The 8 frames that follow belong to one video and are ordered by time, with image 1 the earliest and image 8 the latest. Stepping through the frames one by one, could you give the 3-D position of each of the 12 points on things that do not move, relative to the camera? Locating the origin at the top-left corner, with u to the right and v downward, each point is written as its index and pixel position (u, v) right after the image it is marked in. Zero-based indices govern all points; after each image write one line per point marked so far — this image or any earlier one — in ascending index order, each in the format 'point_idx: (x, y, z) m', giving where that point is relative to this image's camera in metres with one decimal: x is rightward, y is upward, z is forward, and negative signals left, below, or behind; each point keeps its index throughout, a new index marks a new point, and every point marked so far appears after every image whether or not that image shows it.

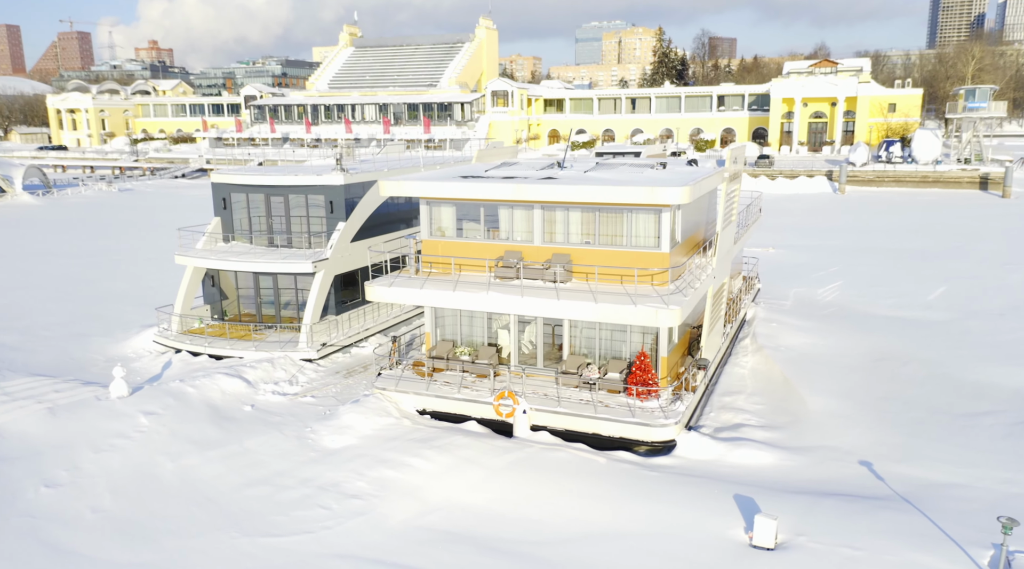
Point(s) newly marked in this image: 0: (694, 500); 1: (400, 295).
0: (+3.0, -3.6, +13.9) m
1: (-2.4, -0.2, +17.6) m
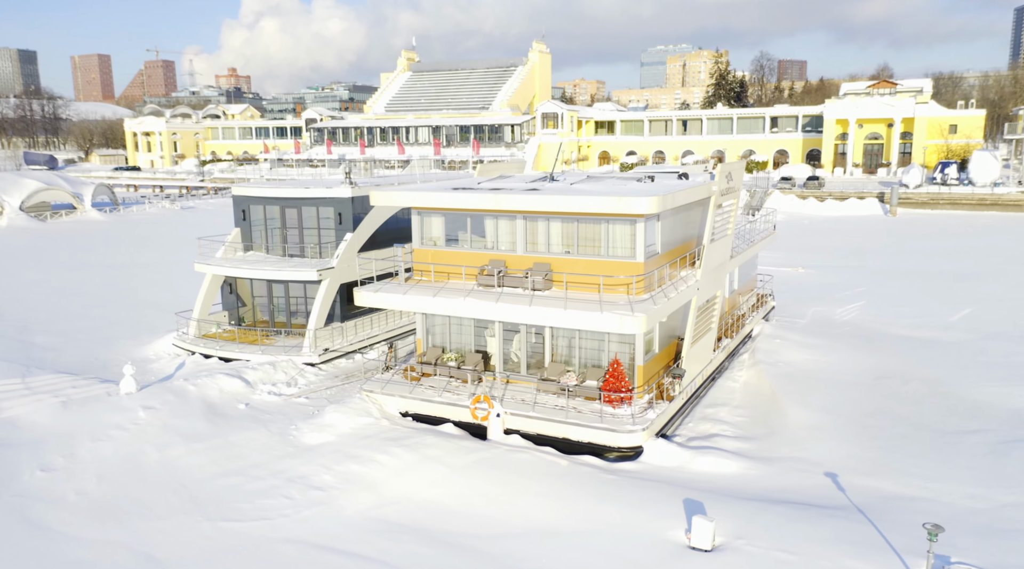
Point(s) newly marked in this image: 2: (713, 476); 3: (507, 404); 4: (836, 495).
0: (+2.2, -3.7, +14.1) m
1: (-2.8, -0.3, +18.3) m
2: (+3.7, -3.6, +15.5) m
3: (-0.1, -2.5, +17.8) m
4: (+5.7, -3.7, +14.7) m
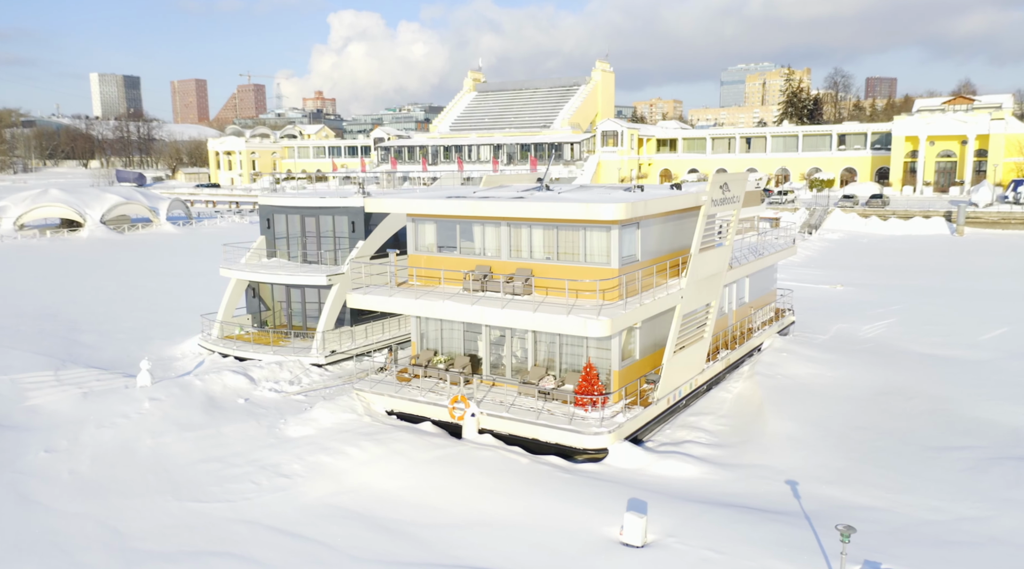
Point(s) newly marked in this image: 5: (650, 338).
0: (+1.3, -3.7, +14.4) m
1: (-3.2, -0.4, +19.2) m
2: (+2.9, -3.7, +15.6) m
3: (-0.6, -2.6, +18.3) m
4: (+4.9, -3.8, +14.6) m
5: (+3.2, -1.2, +19.4) m
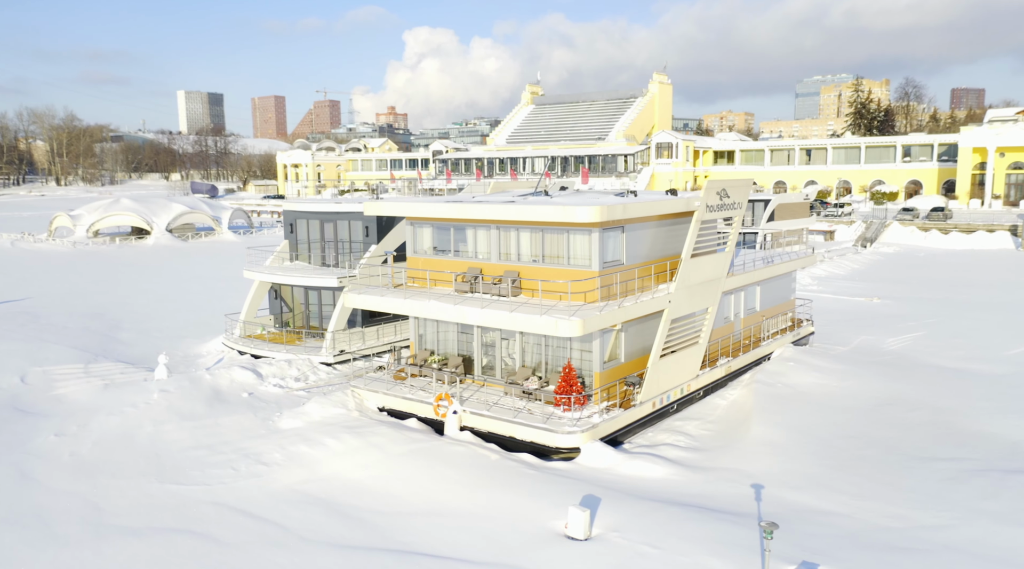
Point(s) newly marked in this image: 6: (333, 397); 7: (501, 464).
0: (+0.6, -3.7, +14.7) m
1: (-3.5, -0.4, +19.9) m
2: (+2.3, -3.7, +15.7) m
3: (-1.0, -2.7, +18.7) m
4: (+4.2, -3.8, +14.6) m
5: (+2.9, -1.3, +19.5) m
6: (-4.3, -2.7, +19.8) m
7: (-0.2, -3.5, +16.3) m
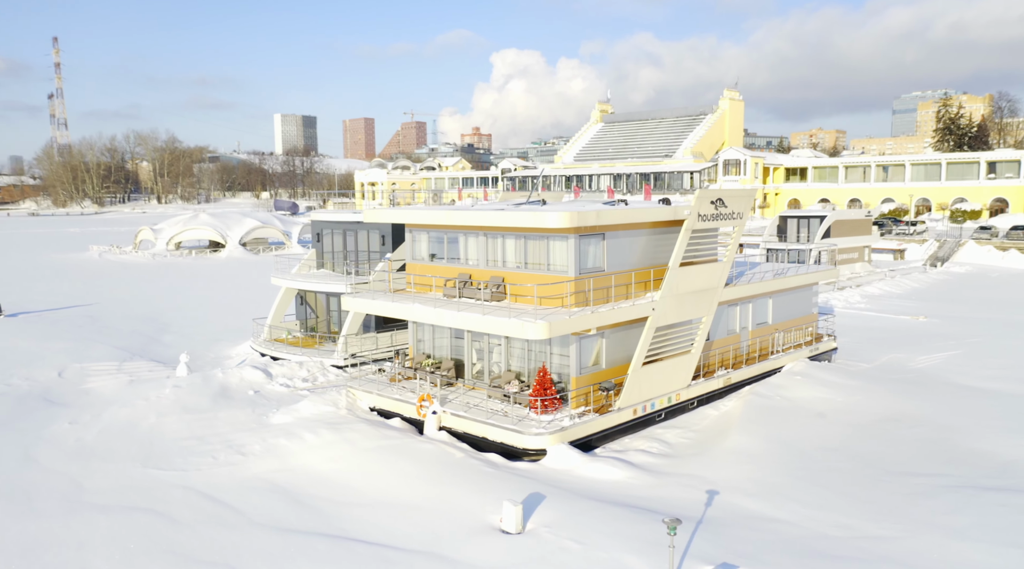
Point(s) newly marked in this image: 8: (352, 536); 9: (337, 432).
0: (-0.3, -3.7, +15.0) m
1: (-3.8, -0.5, +20.7) m
2: (+1.5, -3.7, +15.9) m
3: (-1.4, -2.8, +19.2) m
4: (+3.2, -3.9, +14.6) m
5: (+2.5, -1.5, +19.6) m
6: (-4.6, -2.8, +20.6) m
7: (-1.0, -3.6, +16.7) m
8: (-2.6, -4.1, +13.4) m
9: (-3.8, -3.2, +18.0) m
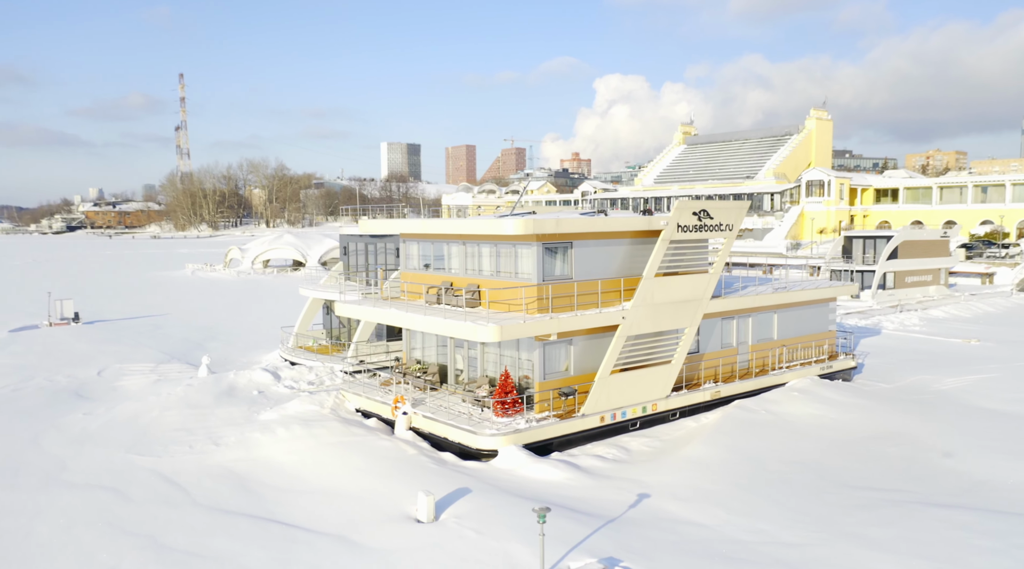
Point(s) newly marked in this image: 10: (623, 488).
0: (-1.6, -3.7, +15.6) m
1: (-4.2, -0.7, +21.8) m
2: (+0.3, -3.8, +16.2) m
3: (-2.1, -2.9, +19.9) m
4: (+1.9, -4.0, +14.7) m
5: (+1.9, -1.7, +19.8) m
6: (-5.1, -2.9, +21.7) m
7: (-2.0, -3.6, +17.3) m
8: (-4.1, -4.0, +14.3) m
9: (-4.6, -3.3, +19.0) m
10: (+2.1, -3.9, +15.8) m
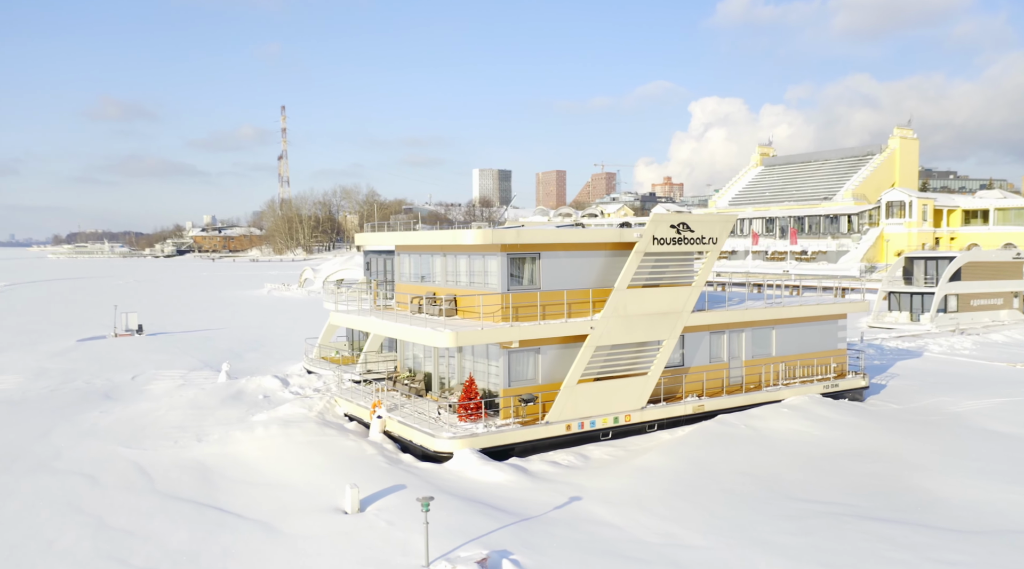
0: (-2.8, -3.8, +16.3) m
1: (-4.7, -1.0, +22.8) m
2: (-0.8, -3.9, +16.6) m
3: (-2.8, -3.1, +20.7) m
4: (+0.5, -4.0, +14.9) m
5: (+1.2, -1.9, +20.1) m
6: (-5.5, -3.2, +22.8) m
7: (-3.0, -3.8, +18.1) m
8: (-5.4, -4.0, +15.2) m
9: (-5.4, -3.4, +20.0) m
10: (+0.9, -4.0, +16.0) m
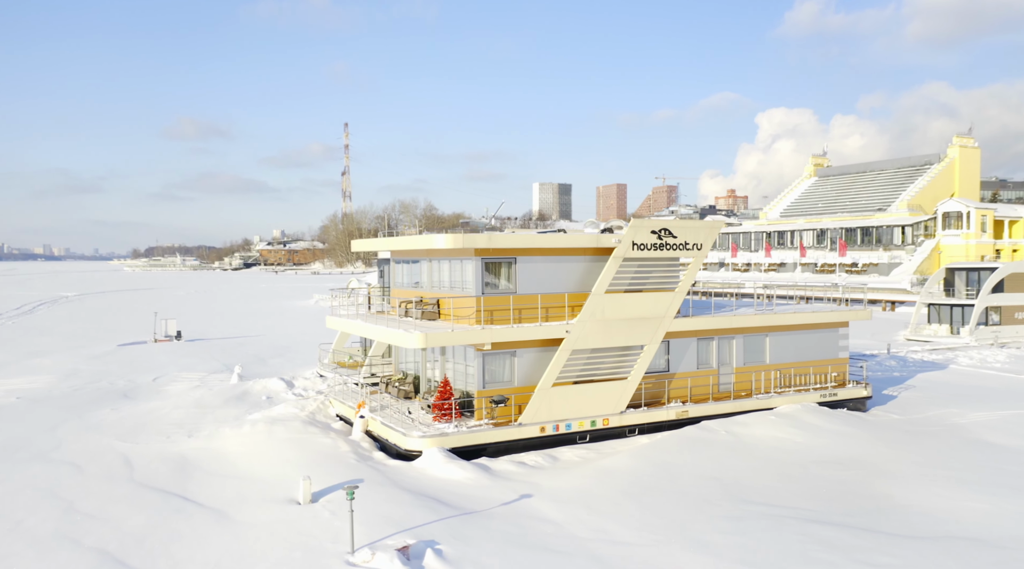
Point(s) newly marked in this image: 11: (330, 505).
0: (-3.6, -3.9, +16.8) m
1: (-5.0, -1.1, +23.5) m
2: (-1.7, -4.0, +17.0) m
3: (-3.3, -3.2, +21.2) m
4: (-0.5, -4.0, +15.2) m
5: (+0.6, -2.0, +20.4) m
6: (-5.9, -3.3, +23.6) m
7: (-3.7, -3.8, +18.6) m
8: (-6.3, -4.0, +16.0) m
9: (-6.0, -3.5, +20.8) m
10: (0.0, -4.0, +16.3) m
11: (-3.2, -4.0, +14.8) m
